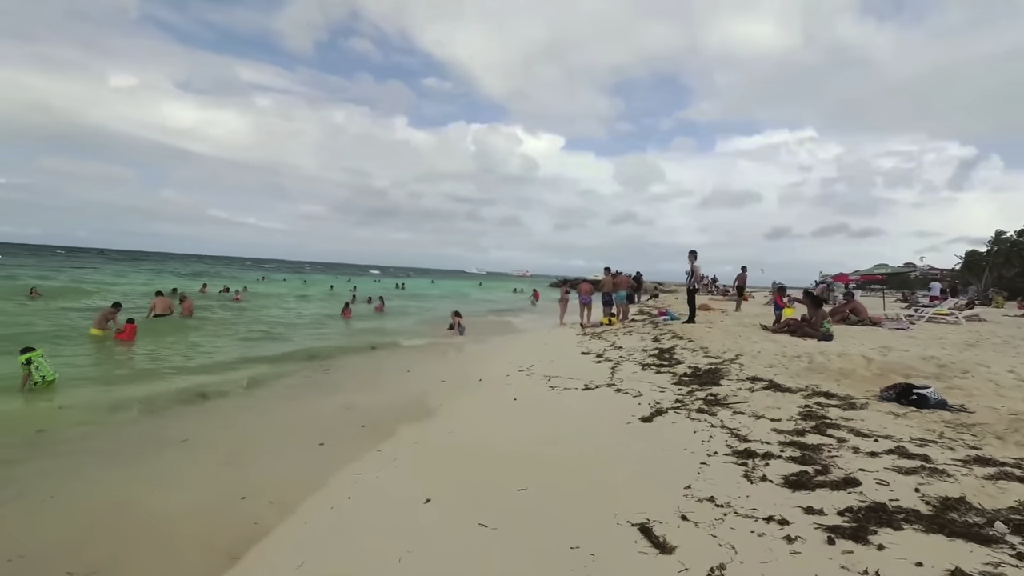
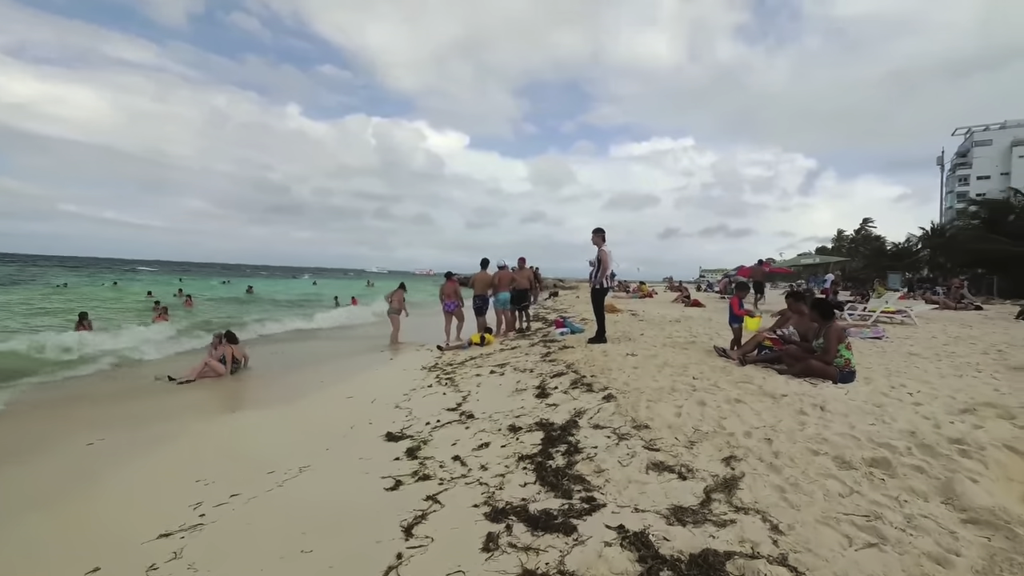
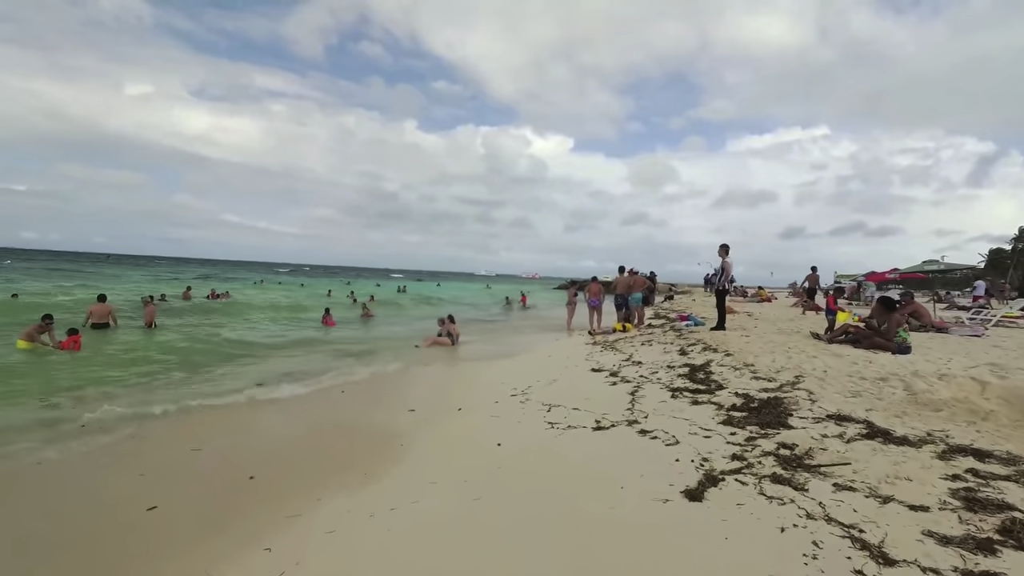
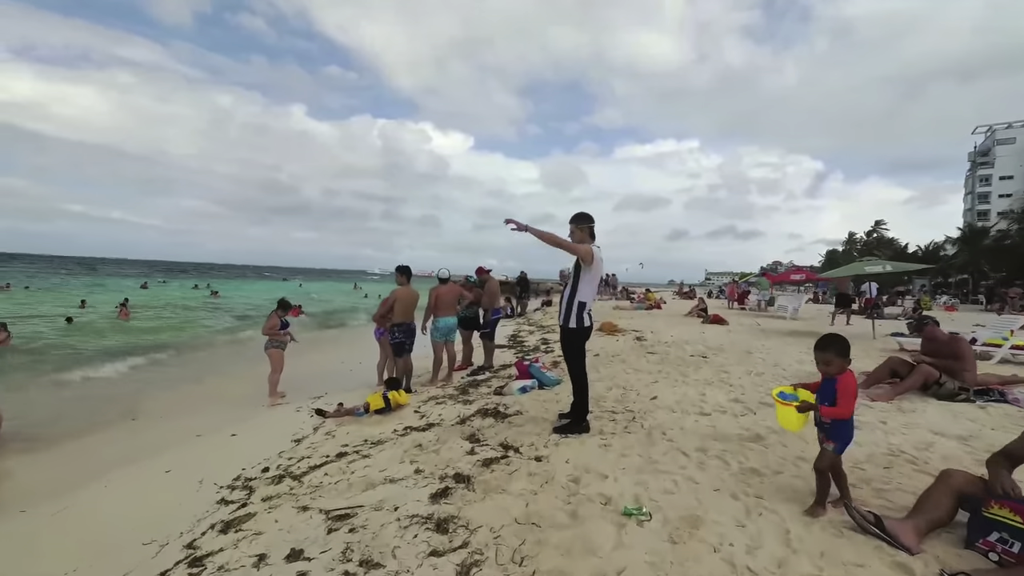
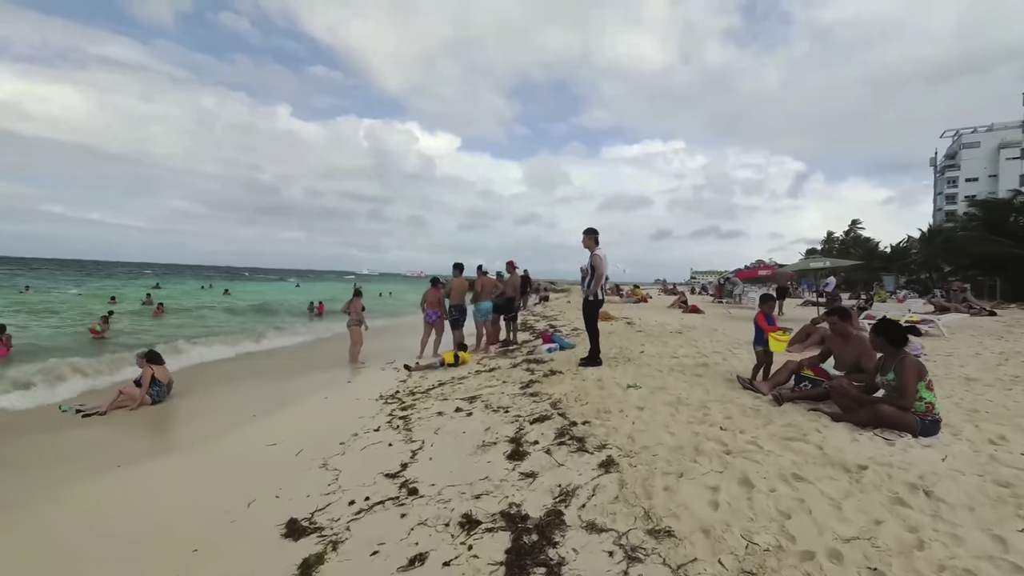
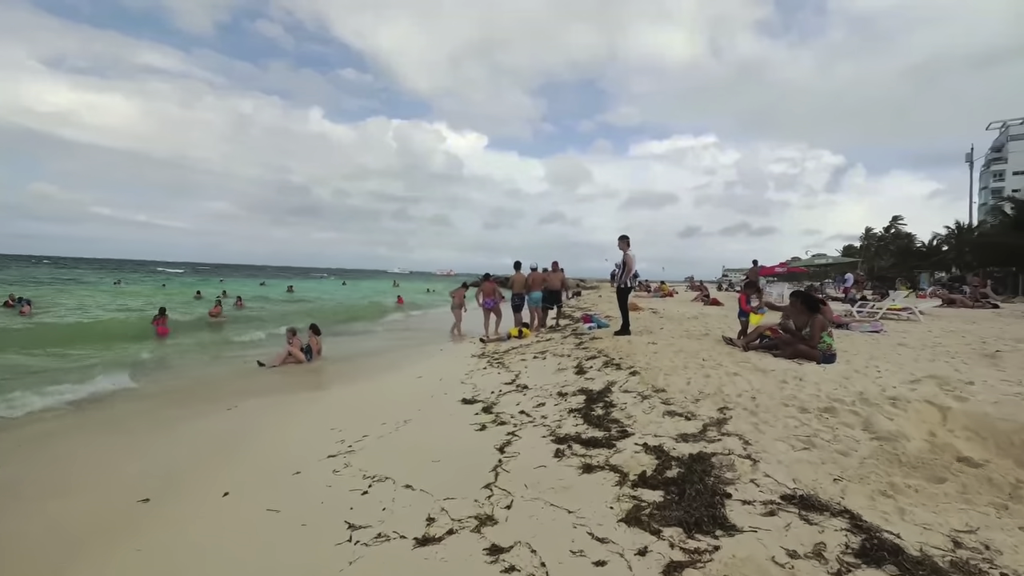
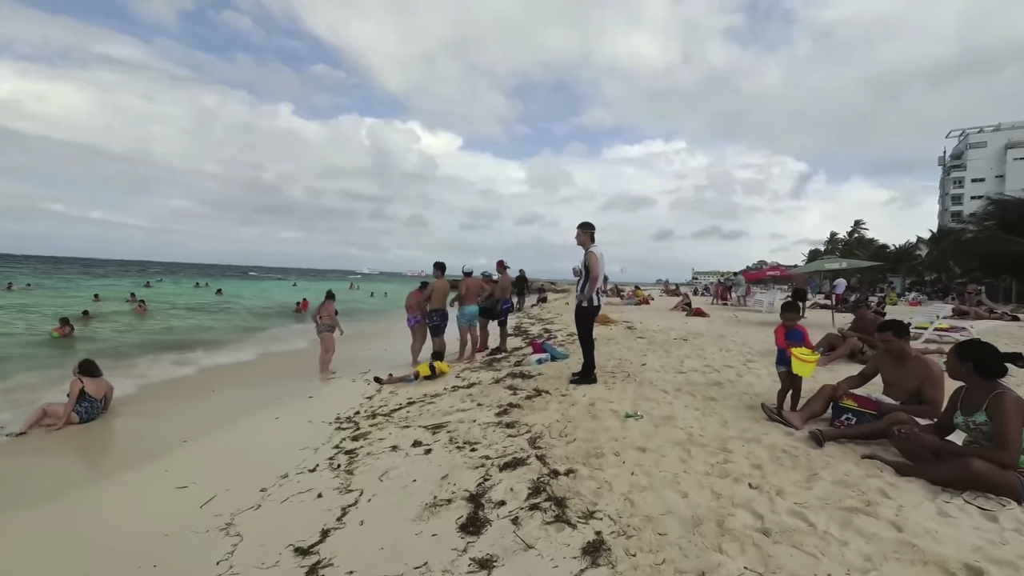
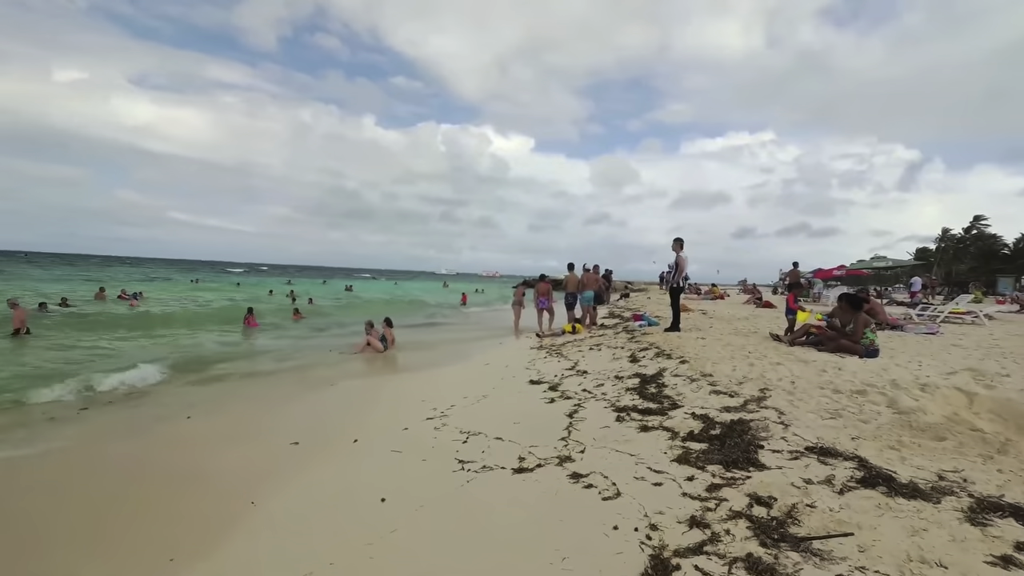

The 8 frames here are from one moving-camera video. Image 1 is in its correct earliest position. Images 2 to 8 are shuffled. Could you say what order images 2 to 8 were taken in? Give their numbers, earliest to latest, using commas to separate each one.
3, 8, 6, 2, 5, 7, 4
